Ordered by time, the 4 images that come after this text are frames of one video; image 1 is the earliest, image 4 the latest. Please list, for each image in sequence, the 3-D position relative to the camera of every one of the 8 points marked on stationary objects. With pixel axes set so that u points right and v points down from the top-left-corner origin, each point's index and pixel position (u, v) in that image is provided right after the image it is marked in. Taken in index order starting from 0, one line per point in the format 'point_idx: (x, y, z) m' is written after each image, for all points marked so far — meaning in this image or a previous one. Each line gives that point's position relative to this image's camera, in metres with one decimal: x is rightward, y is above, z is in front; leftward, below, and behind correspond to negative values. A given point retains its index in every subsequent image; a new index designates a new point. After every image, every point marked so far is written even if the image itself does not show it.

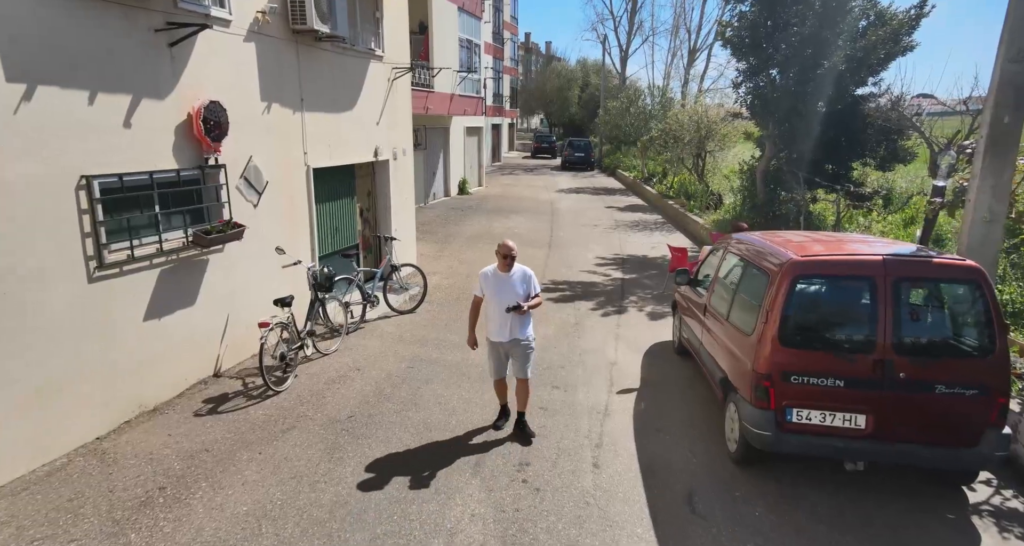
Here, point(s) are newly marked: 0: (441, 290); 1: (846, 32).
0: (-1.1, -0.3, +9.5) m
1: (+6.0, +4.3, +10.7) m
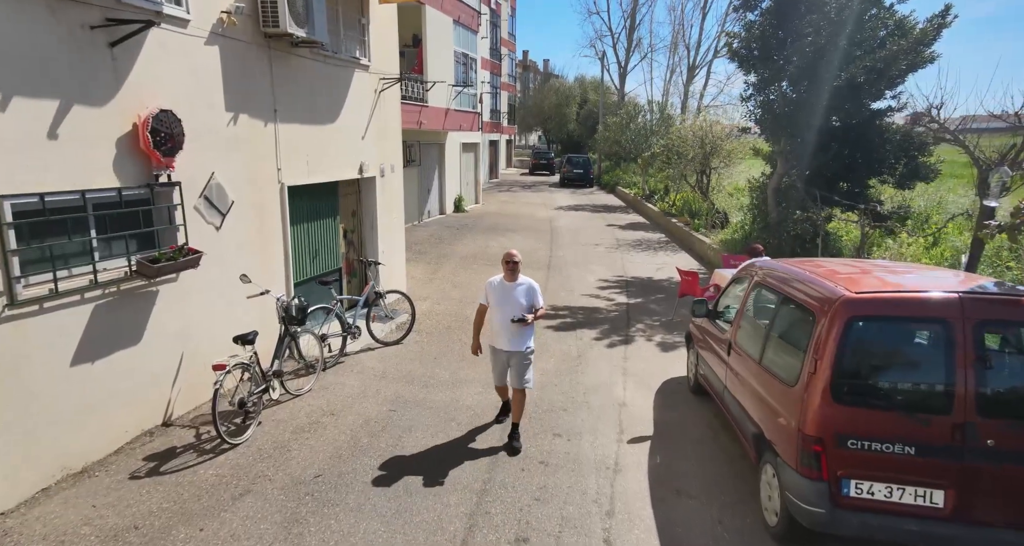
0: (-1.2, -0.6, +8.8) m
1: (+6.0, +3.9, +10.1) m
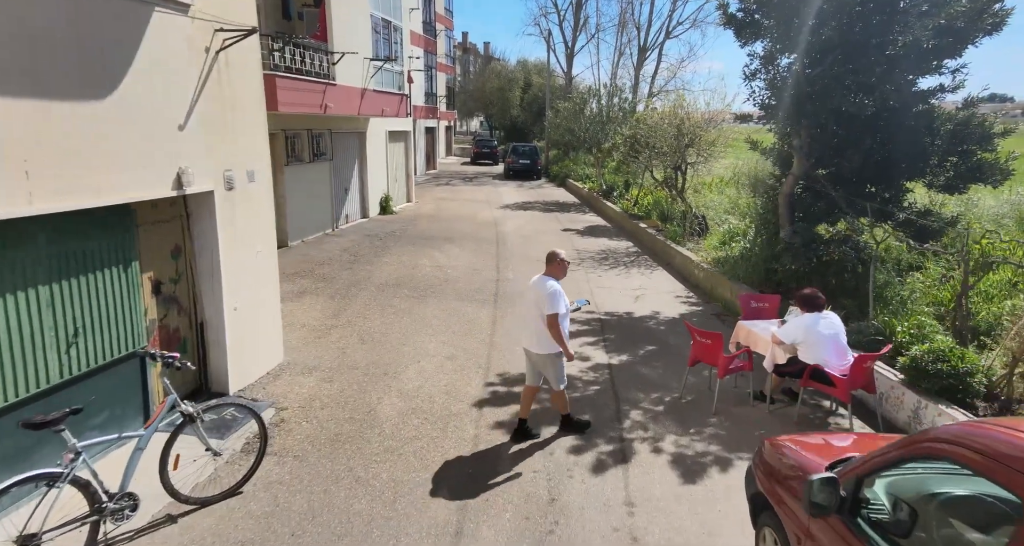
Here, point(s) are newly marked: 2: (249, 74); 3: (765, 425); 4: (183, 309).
0: (-1.9, -1.3, +5.5) m
1: (+5.1, +3.4, +7.4) m
2: (-2.6, +1.9, +5.8) m
3: (+2.4, -1.4, +5.5) m
4: (-3.0, -0.3, +5.4) m
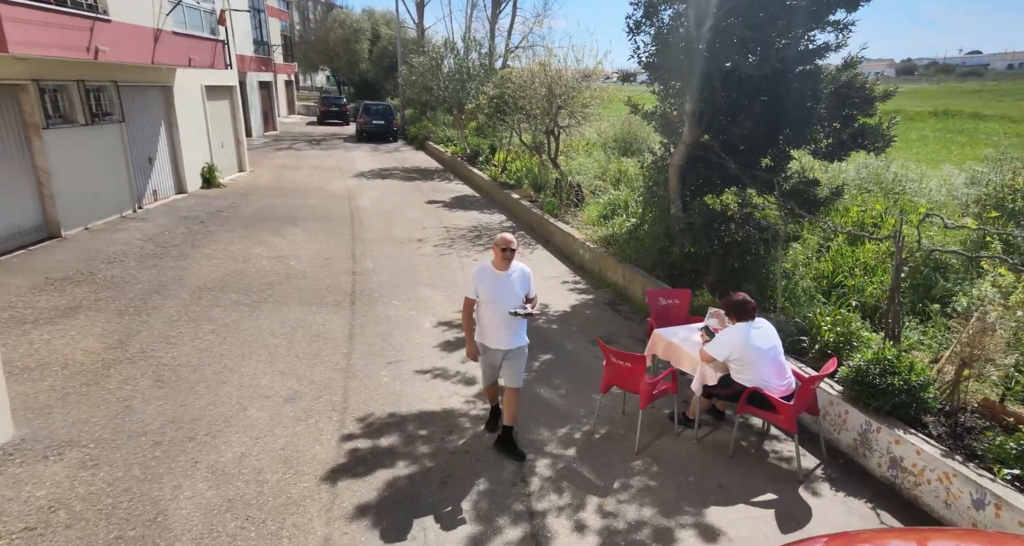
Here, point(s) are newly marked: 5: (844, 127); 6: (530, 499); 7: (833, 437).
0: (-2.7, -1.5, +3.5) m
1: (+3.4, +3.7, +6.6) m
2: (-3.6, +1.6, +3.3) m
3: (+1.4, -1.4, +4.5) m
4: (-3.8, -0.6, +3.0) m
5: (+4.4, +1.9, +7.8) m
6: (+0.1, -1.5, +4.0) m
7: (+2.5, -1.3, +4.7) m
